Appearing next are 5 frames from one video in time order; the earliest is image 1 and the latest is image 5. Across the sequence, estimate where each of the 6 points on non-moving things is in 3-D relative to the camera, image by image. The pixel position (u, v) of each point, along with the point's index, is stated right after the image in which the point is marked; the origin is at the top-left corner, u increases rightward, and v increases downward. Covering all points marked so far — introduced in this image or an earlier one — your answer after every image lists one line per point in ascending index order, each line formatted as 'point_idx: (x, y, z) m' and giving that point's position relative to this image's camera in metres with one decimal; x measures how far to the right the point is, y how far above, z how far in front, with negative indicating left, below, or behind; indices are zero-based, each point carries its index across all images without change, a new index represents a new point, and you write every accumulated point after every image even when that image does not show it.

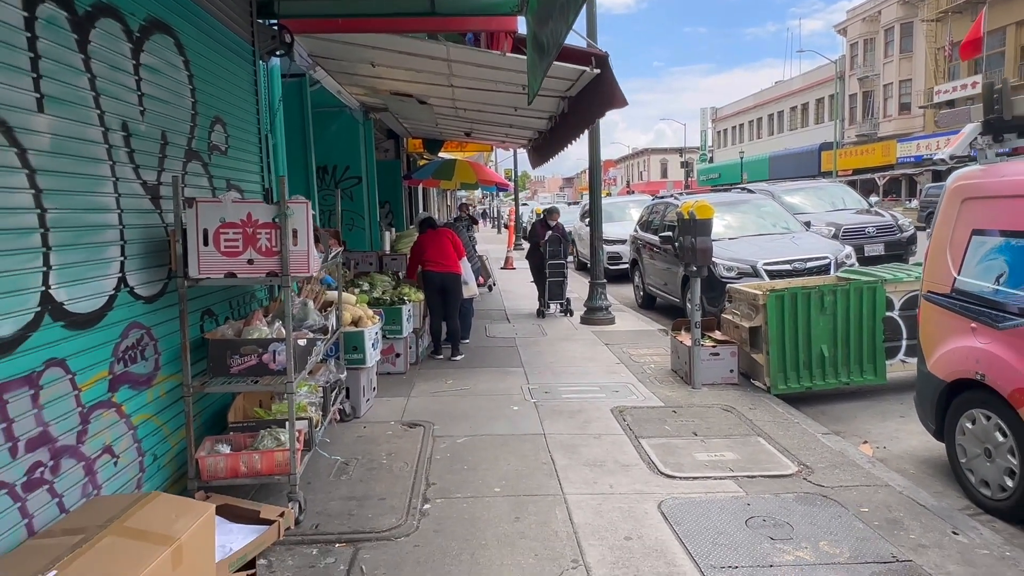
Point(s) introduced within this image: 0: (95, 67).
0: (-2.0, +1.1, +3.3) m
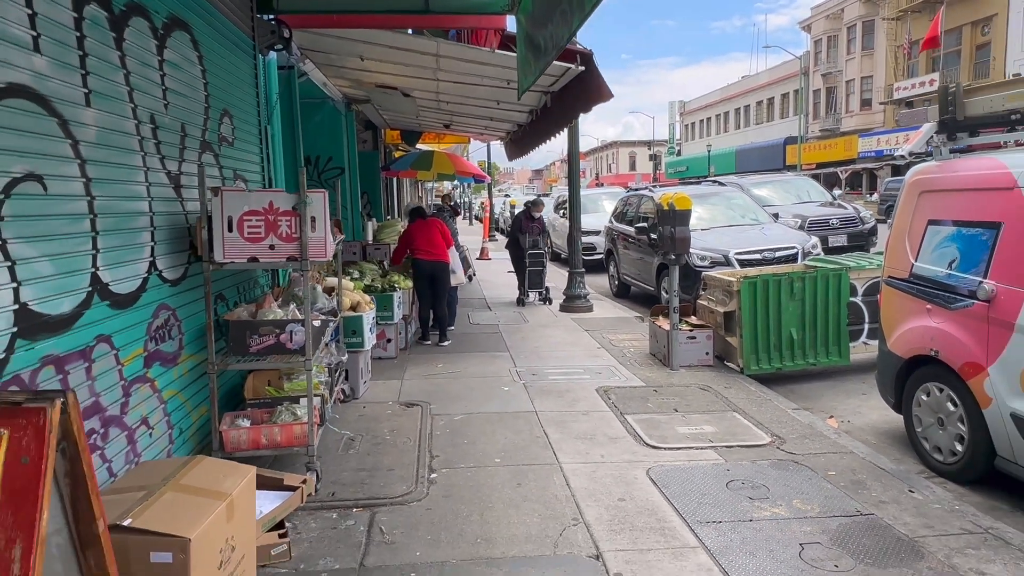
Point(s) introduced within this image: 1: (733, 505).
0: (-2.0, +1.2, +3.6) m
1: (+1.3, -1.3, +4.0) m
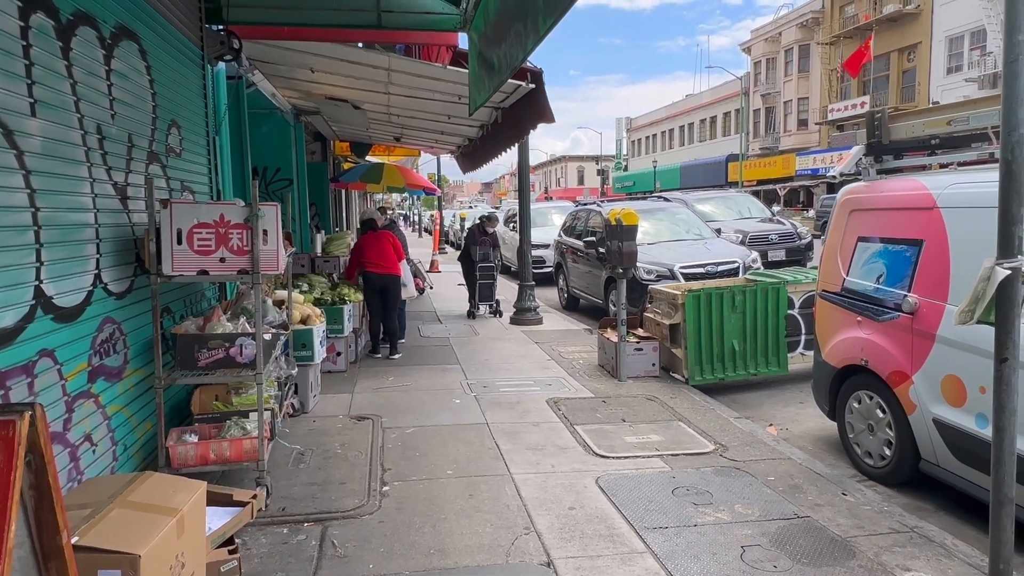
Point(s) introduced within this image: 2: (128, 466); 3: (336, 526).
0: (-2.2, +1.1, +3.5) m
1: (+1.0, -1.4, +4.2) m
2: (-2.2, -1.0, +3.9) m
3: (-1.0, -1.4, +4.0) m
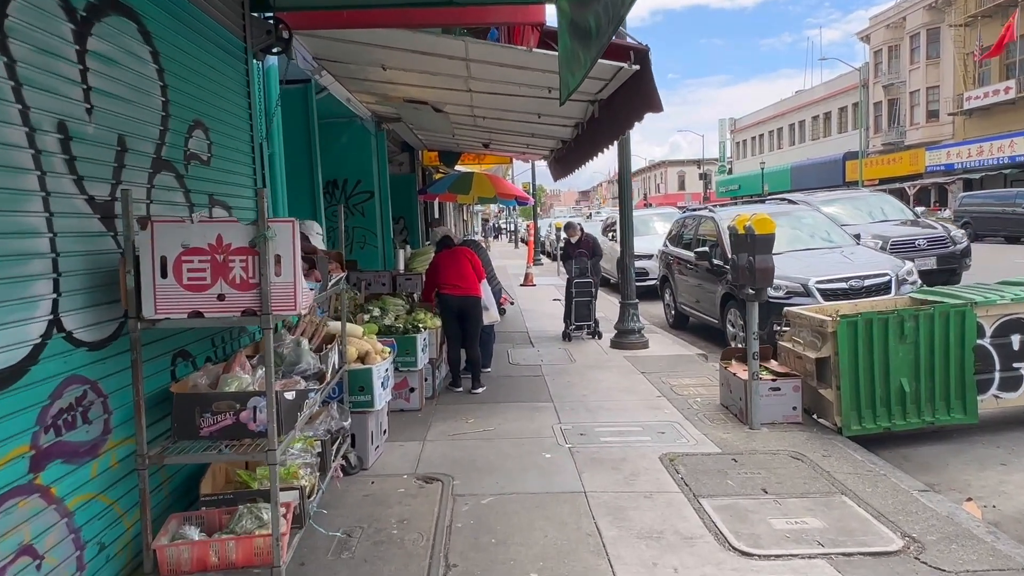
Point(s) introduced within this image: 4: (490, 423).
0: (-1.9, +0.9, +2.6) m
1: (+1.5, -1.5, +2.8) m
2: (-1.7, -1.2, +2.9) m
3: (-0.6, -1.6, +2.8) m
4: (-0.2, -1.2, +6.2) m
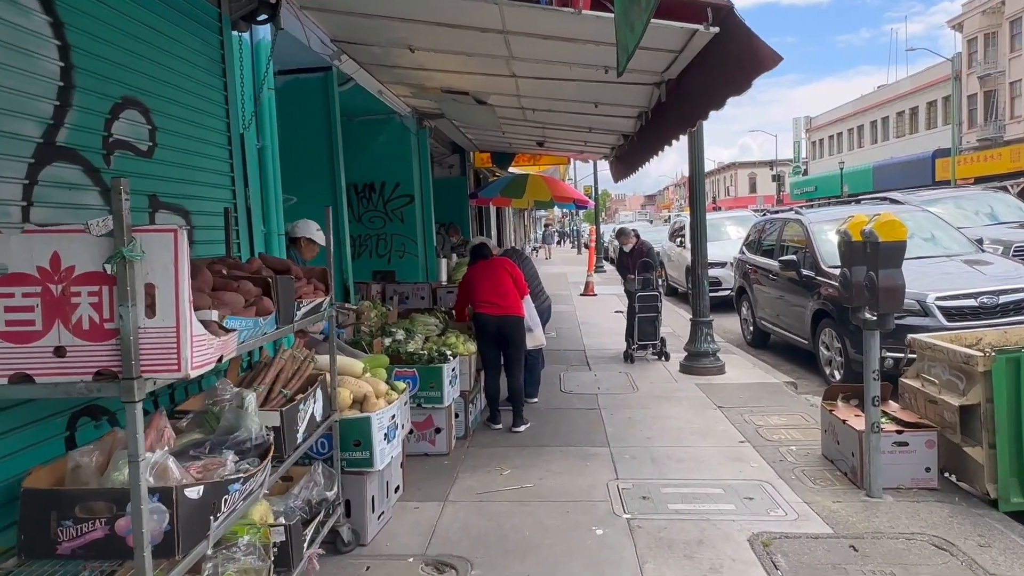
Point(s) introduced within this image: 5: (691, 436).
0: (-1.9, +0.8, +1.6) m
1: (+1.5, -1.7, +1.4) m
2: (-1.7, -1.3, +1.9) m
3: (-0.6, -1.7, +1.7) m
4: (+0.1, -1.4, +5.0) m
5: (+1.6, -1.3, +5.9) m
